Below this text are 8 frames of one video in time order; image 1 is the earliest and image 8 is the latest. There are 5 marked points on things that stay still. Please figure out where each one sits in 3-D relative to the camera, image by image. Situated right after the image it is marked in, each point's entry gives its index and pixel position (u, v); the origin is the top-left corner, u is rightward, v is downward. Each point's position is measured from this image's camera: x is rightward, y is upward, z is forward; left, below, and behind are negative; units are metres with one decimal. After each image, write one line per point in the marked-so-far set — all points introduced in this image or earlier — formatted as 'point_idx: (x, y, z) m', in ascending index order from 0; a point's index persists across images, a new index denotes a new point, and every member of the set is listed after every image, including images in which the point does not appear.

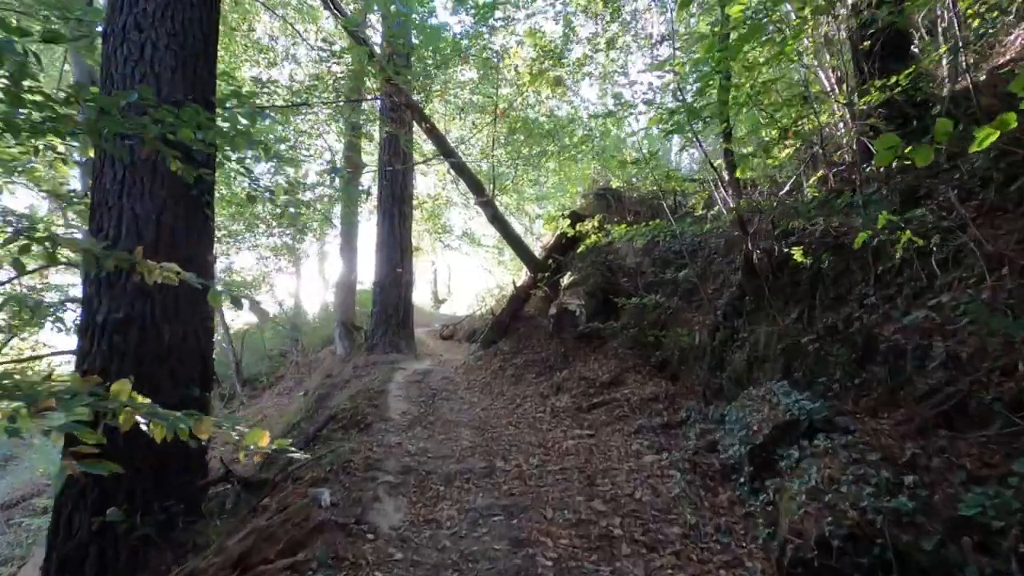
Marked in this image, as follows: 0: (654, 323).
0: (+2.4, -0.6, +9.1) m
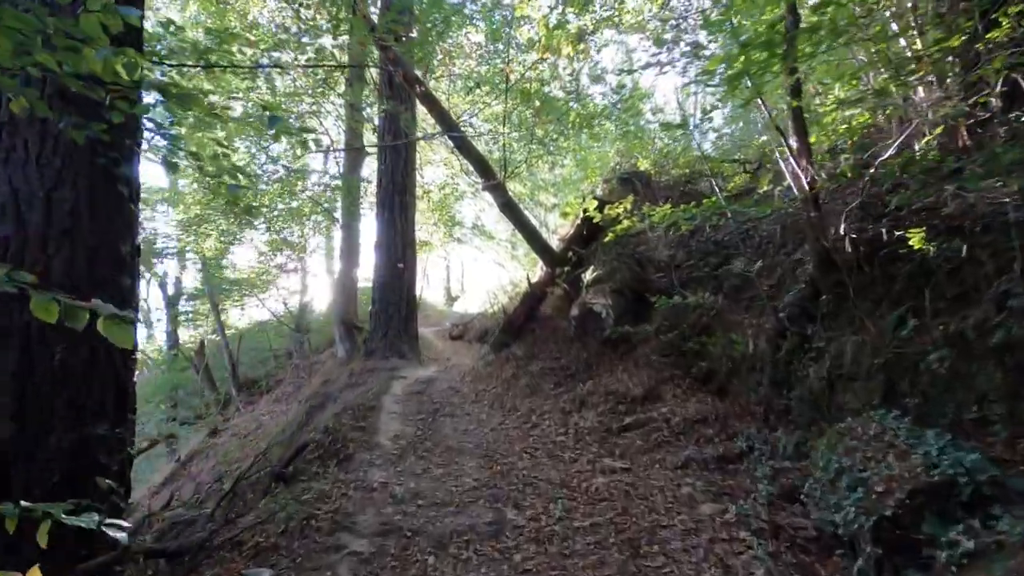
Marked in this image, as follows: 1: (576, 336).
0: (+2.6, -0.5, +7.7) m
1: (+1.1, -0.8, +9.3) m
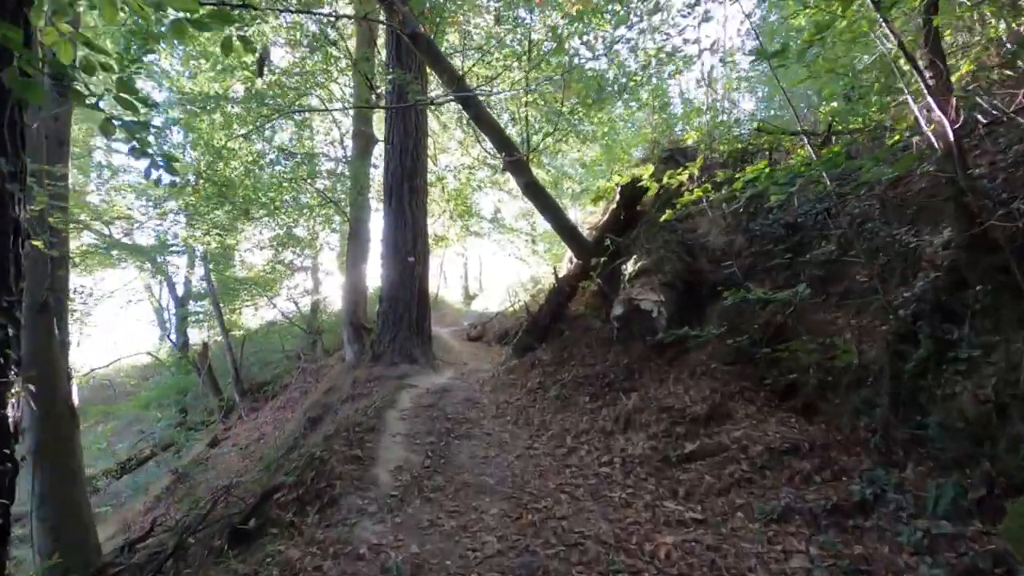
0: (+2.9, -0.4, +6.2) m
1: (+1.5, -0.7, +7.9) m
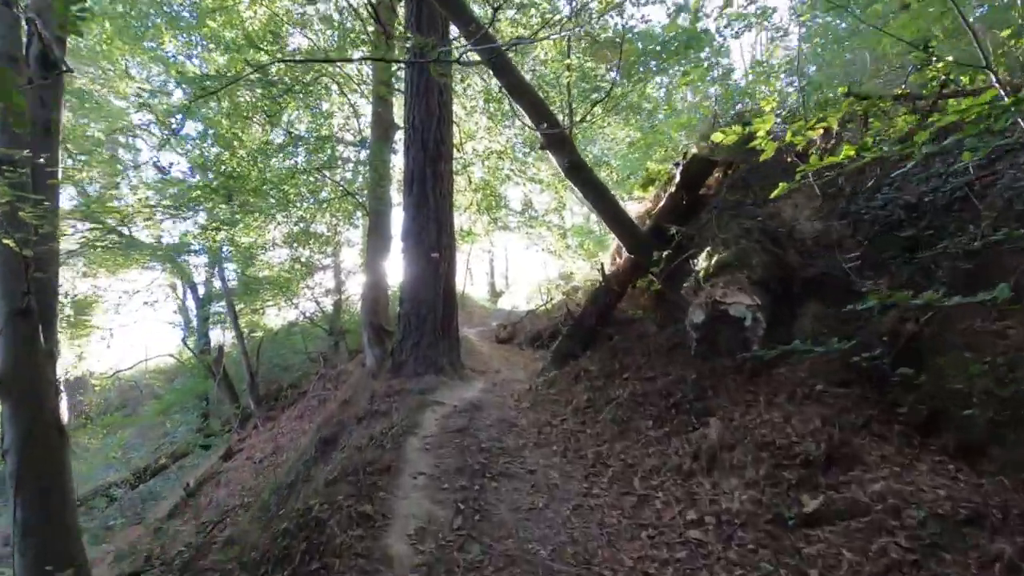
0: (+3.4, -0.4, +4.8) m
1: (+2.0, -0.7, +6.5) m
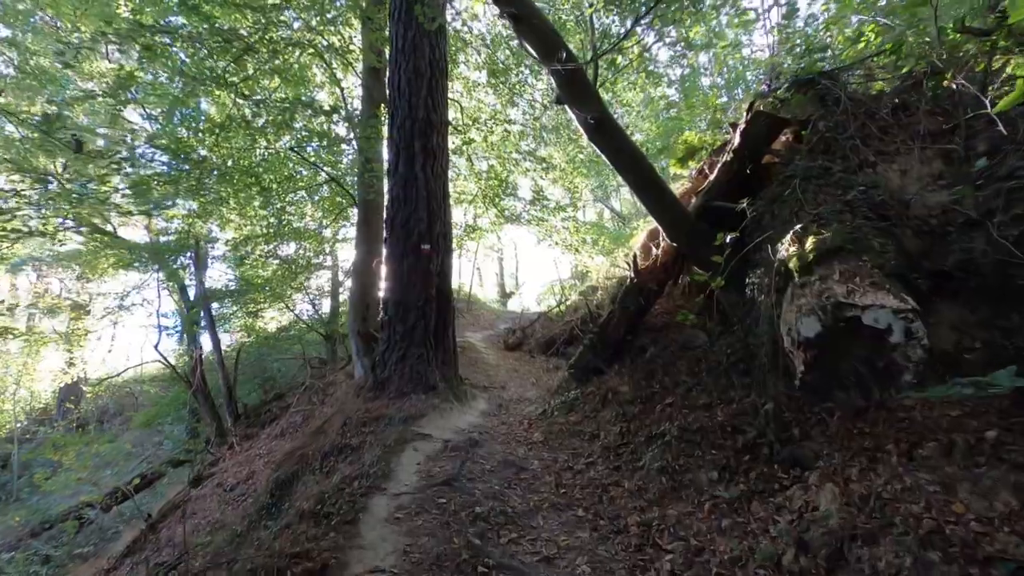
0: (+3.4, -0.4, +2.9) m
1: (+2.1, -0.7, +4.7) m
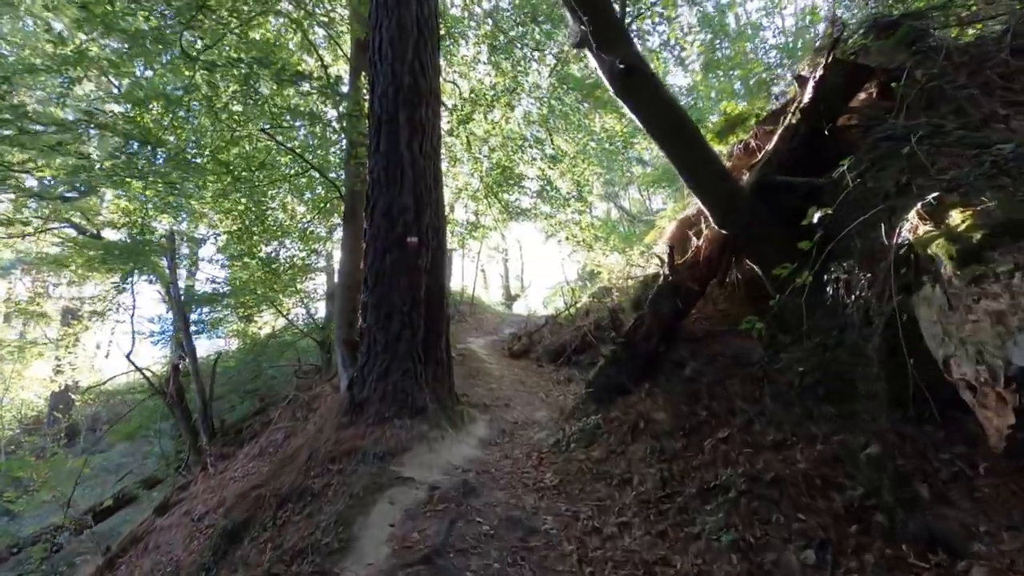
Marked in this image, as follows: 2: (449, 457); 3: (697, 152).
0: (+3.4, -0.4, +1.6) m
1: (+2.1, -0.7, +3.4) m
2: (-0.6, -1.6, +5.3) m
3: (+1.7, +1.0, +4.6) m
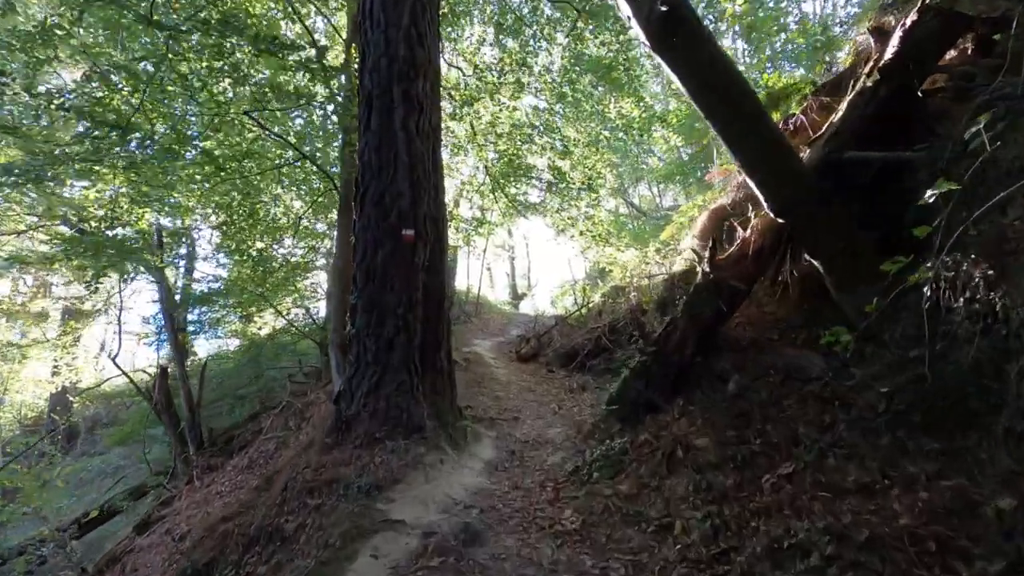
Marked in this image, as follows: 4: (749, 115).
0: (+3.5, -0.4, +0.7) m
1: (+2.2, -0.7, +2.5) m
2: (-0.5, -1.6, +4.4) m
3: (+1.8, +1.0, +3.8) m
4: (+1.8, +1.0, +3.8) m
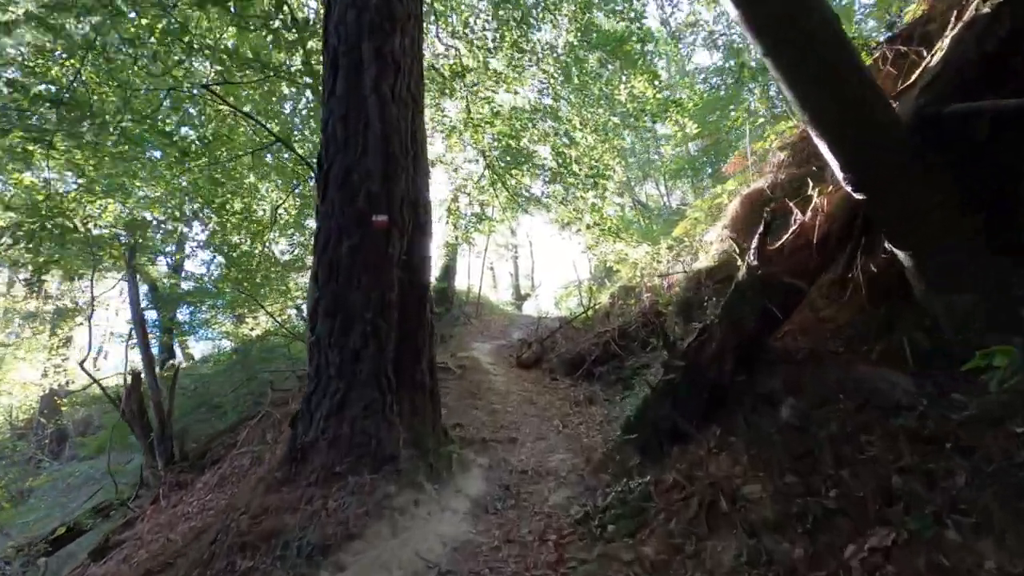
0: (+3.4, -0.4, -0.3) m
1: (+2.1, -0.7, +1.5) m
2: (-0.6, -1.6, +3.4) m
3: (+1.7, +1.1, +2.8) m
4: (+1.7, +1.0, +2.8) m
